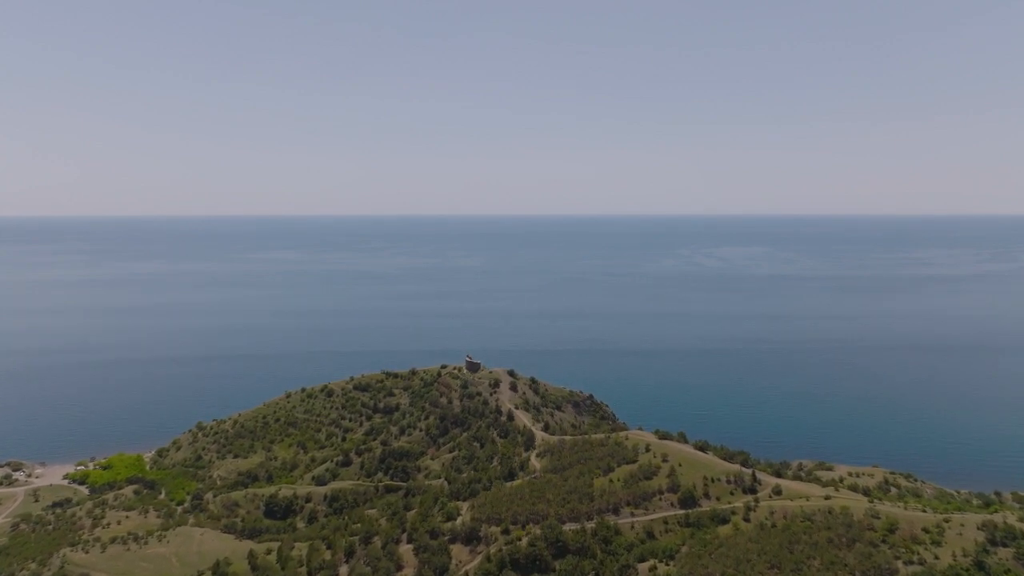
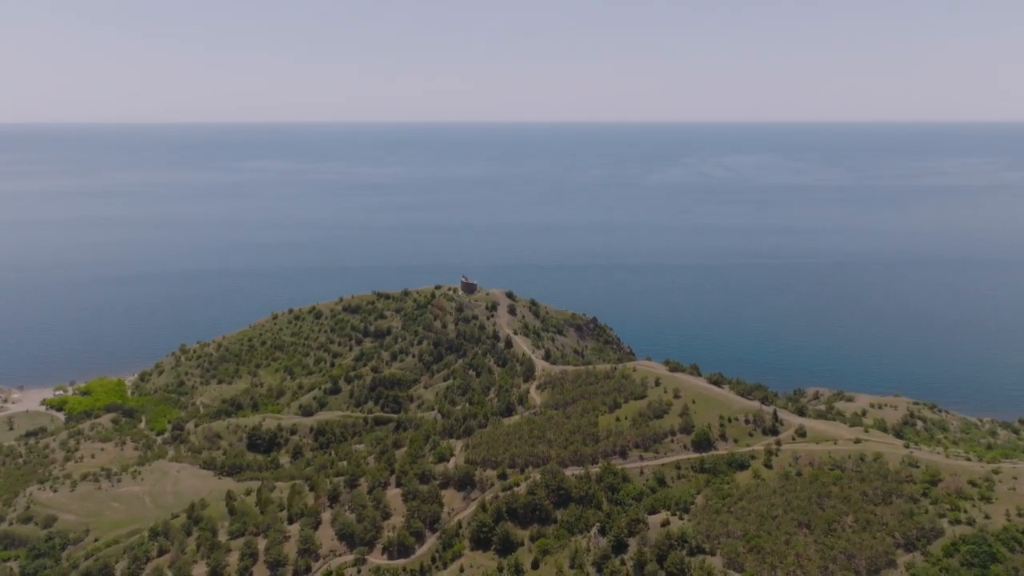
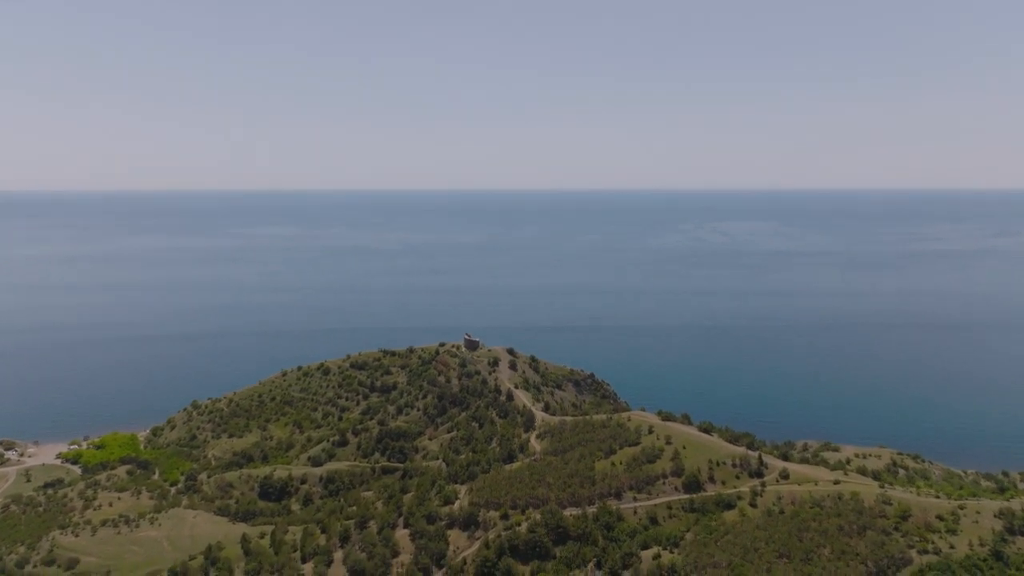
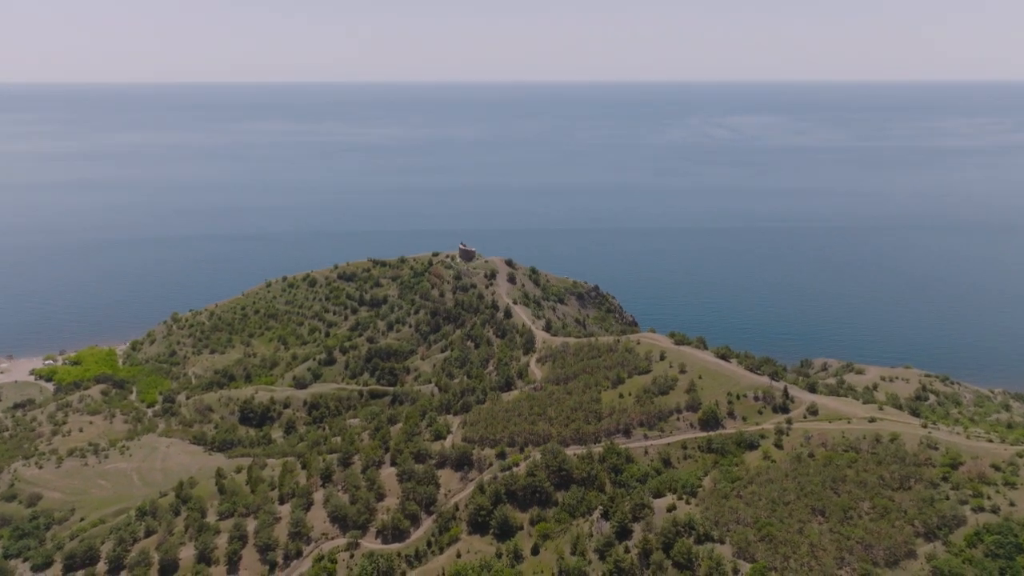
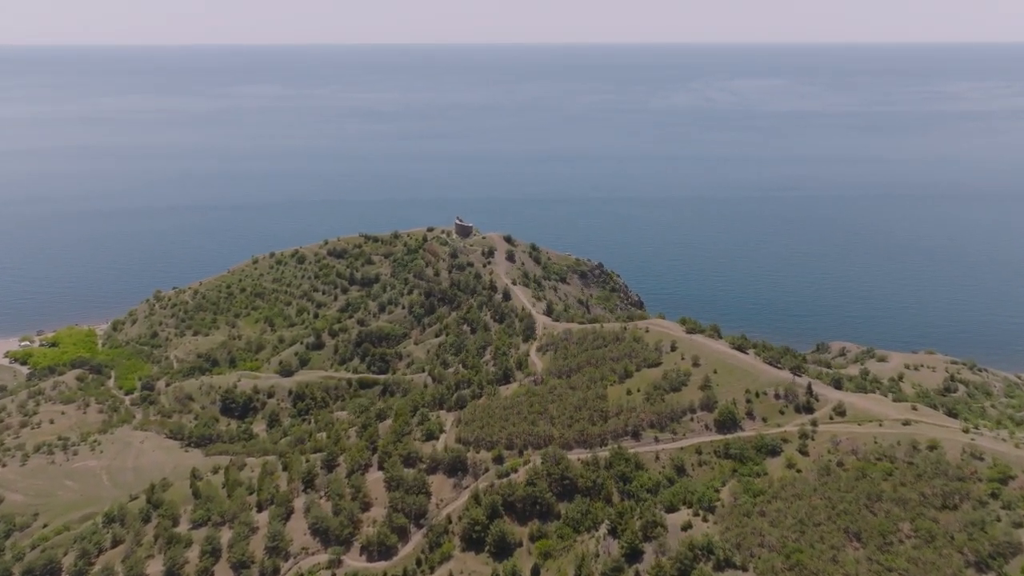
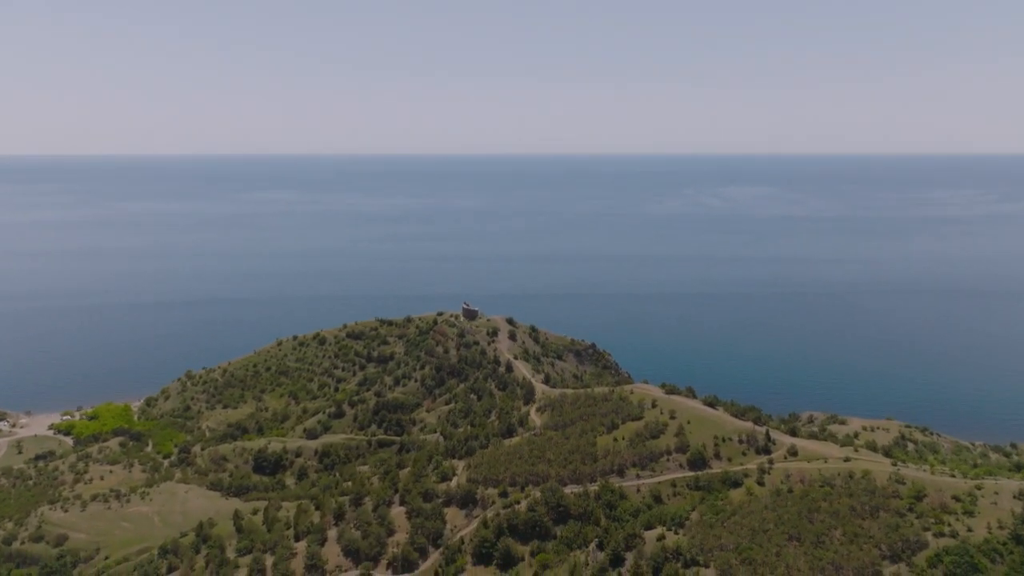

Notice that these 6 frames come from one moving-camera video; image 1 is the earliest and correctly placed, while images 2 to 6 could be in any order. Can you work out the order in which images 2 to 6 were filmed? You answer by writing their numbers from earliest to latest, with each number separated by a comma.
3, 6, 2, 4, 5
